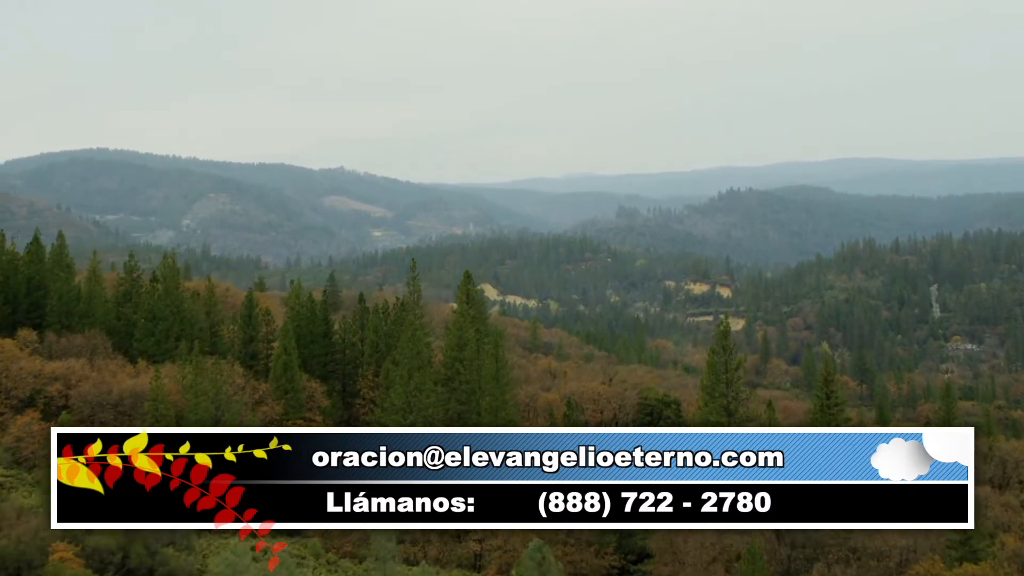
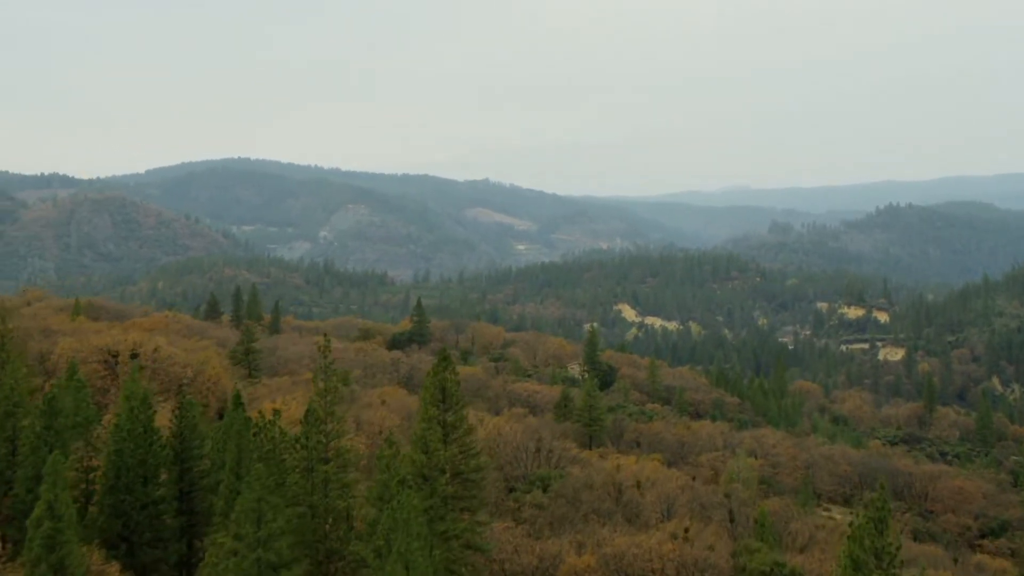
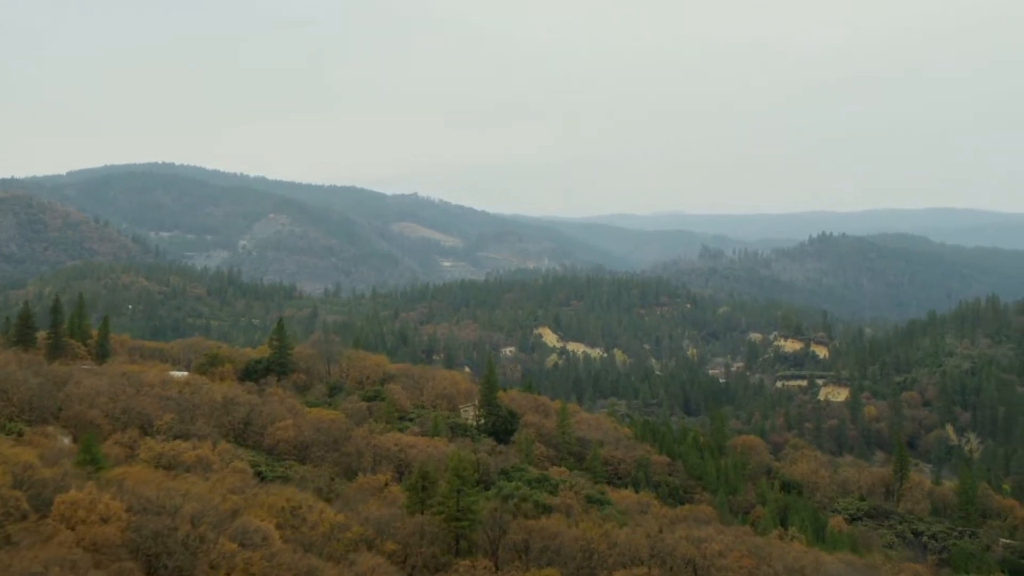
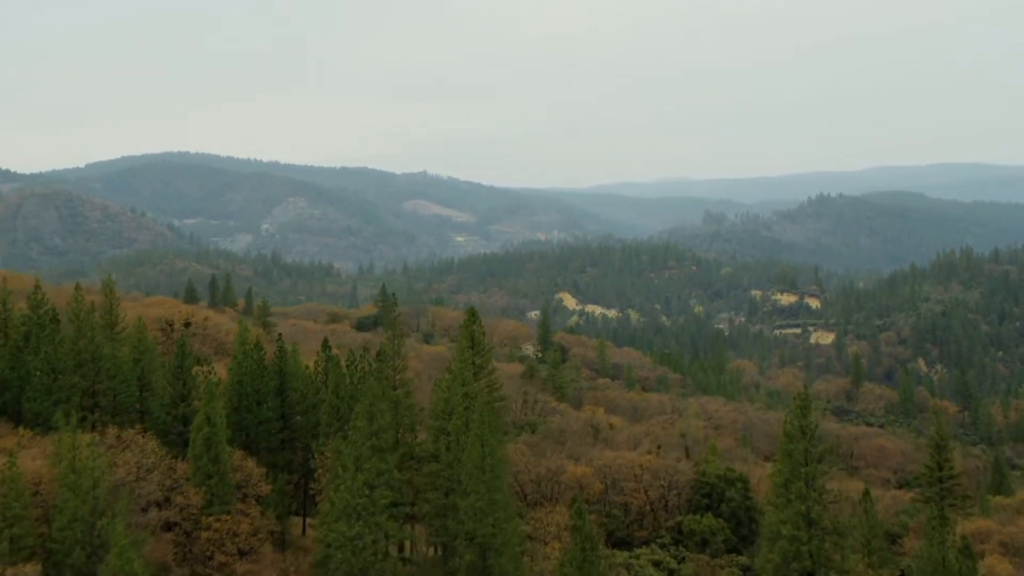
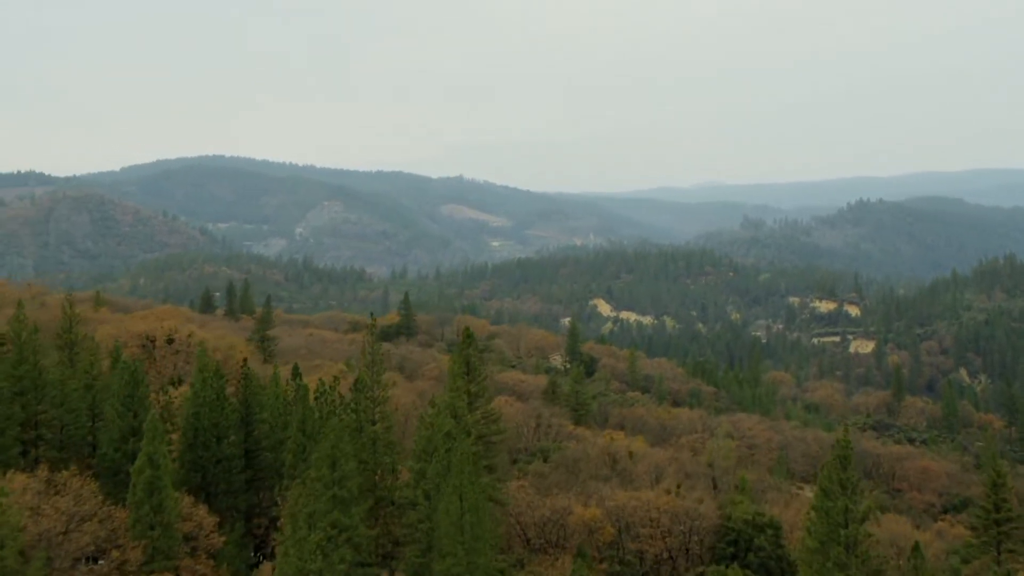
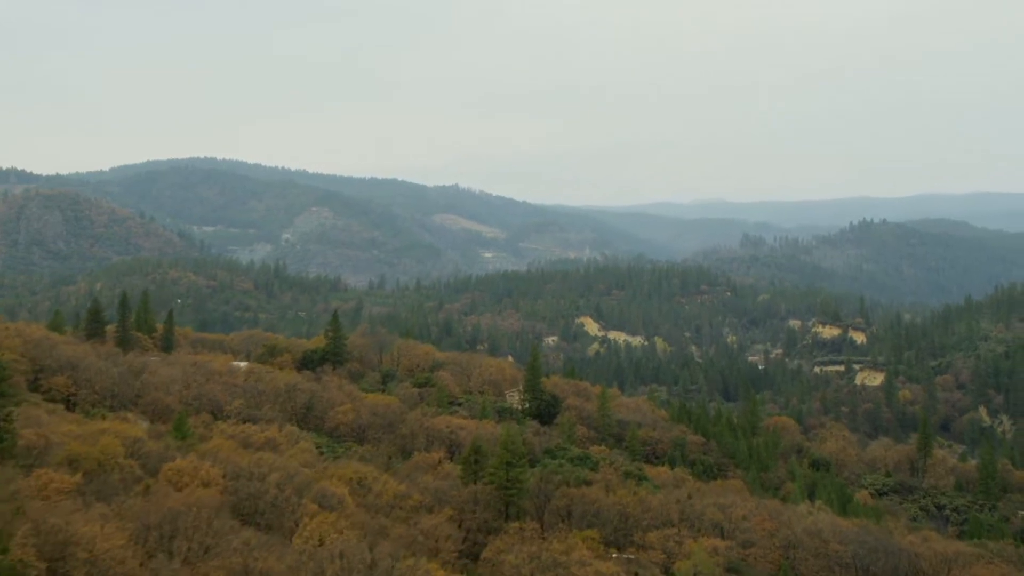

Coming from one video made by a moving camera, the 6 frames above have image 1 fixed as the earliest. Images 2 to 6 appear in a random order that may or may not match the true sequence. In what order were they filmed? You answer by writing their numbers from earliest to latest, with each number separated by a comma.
4, 5, 2, 6, 3
